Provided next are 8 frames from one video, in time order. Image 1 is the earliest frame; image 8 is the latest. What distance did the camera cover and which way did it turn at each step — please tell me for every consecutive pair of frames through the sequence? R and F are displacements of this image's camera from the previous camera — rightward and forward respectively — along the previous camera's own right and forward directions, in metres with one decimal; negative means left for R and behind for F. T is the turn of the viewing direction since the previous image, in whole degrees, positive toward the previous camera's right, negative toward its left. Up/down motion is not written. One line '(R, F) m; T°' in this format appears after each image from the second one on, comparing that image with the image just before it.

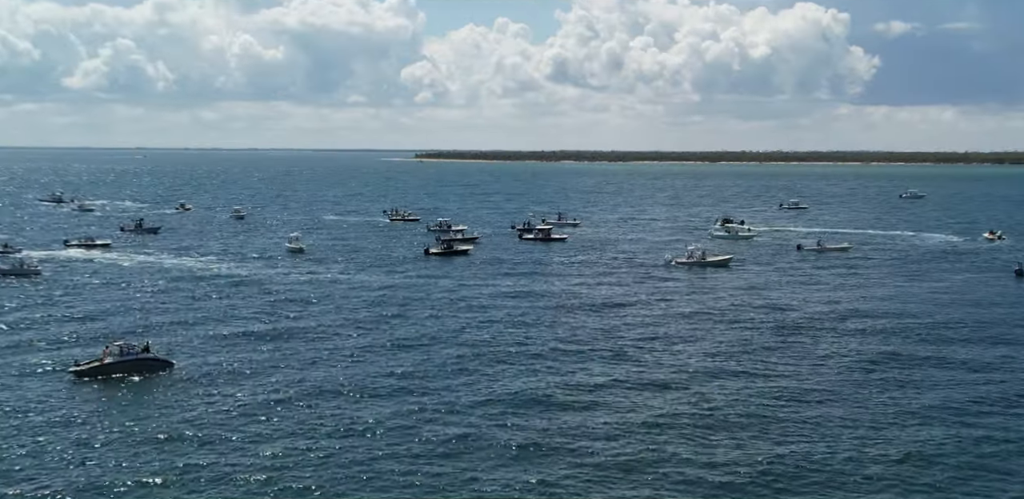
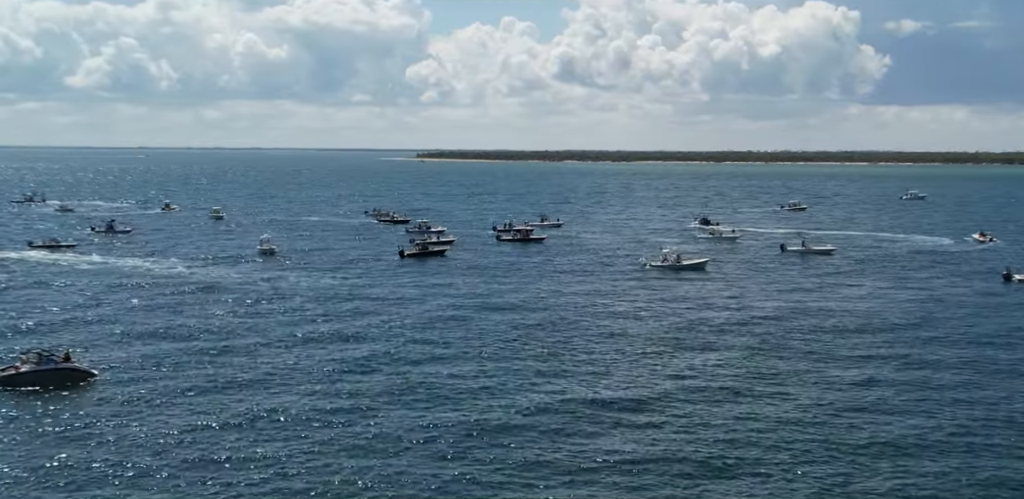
(+3.7, +3.5) m; -1°
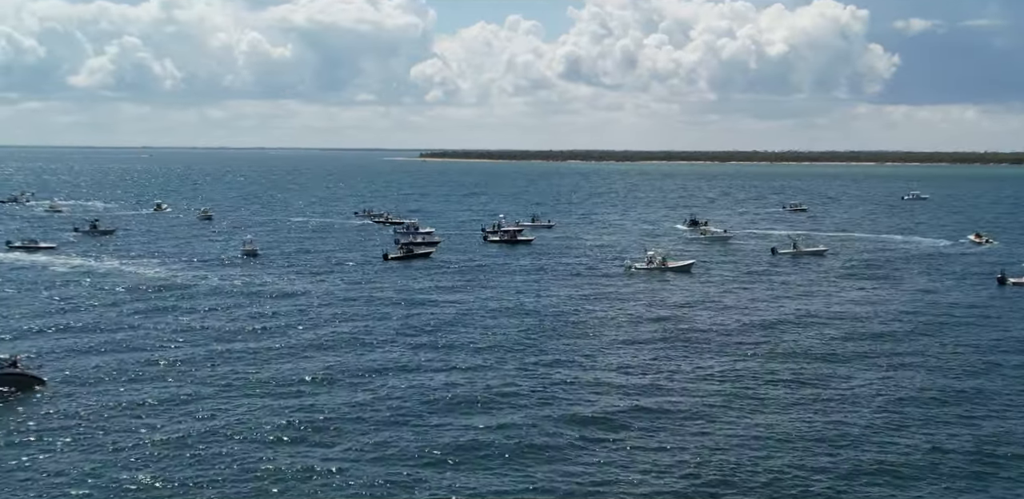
(+2.4, +2.1) m; -1°
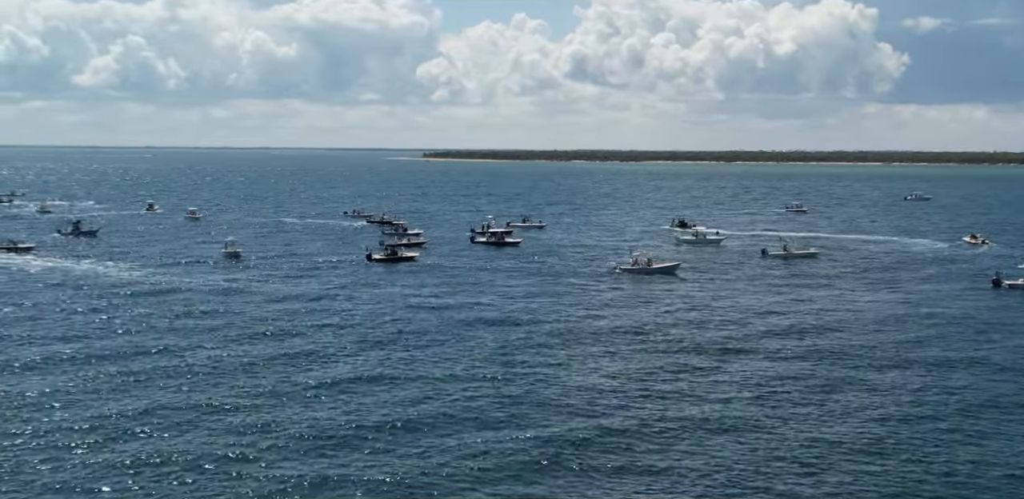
(+2.3, +2.1) m; -1°
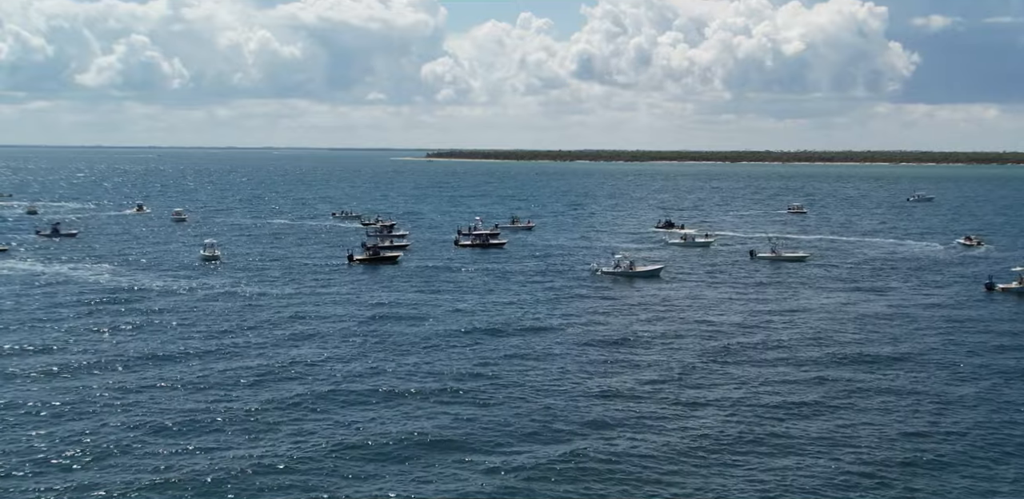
(+2.6, +2.5) m; -1°
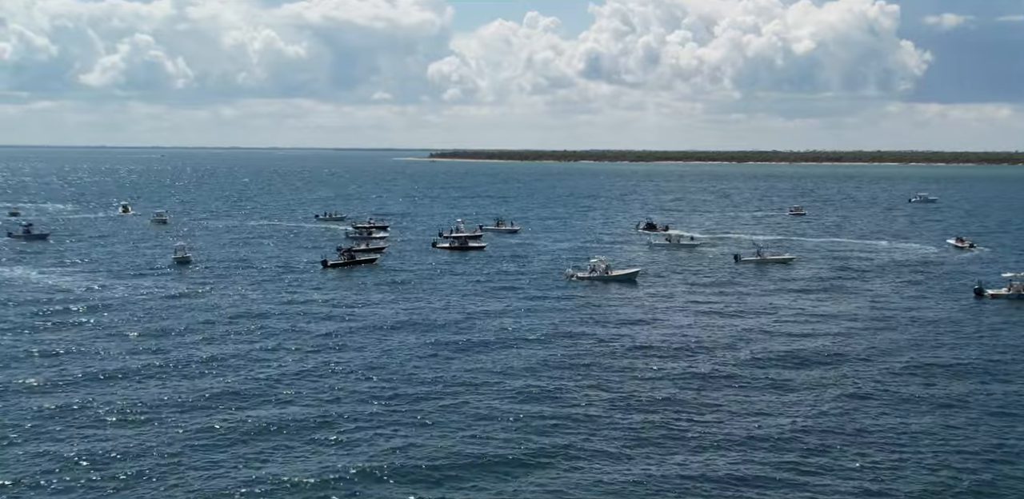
(+3.2, +3.0) m; -1°
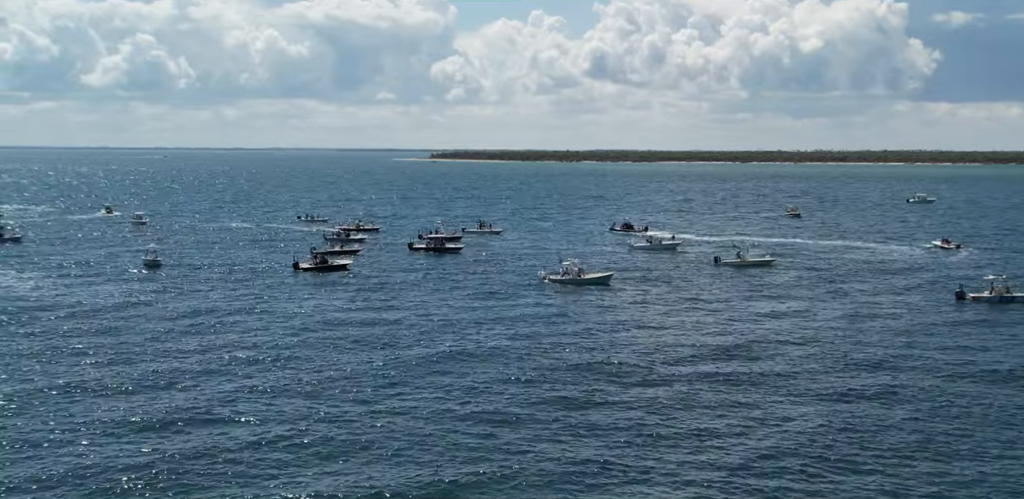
(+3.1, +2.6) m; -1°
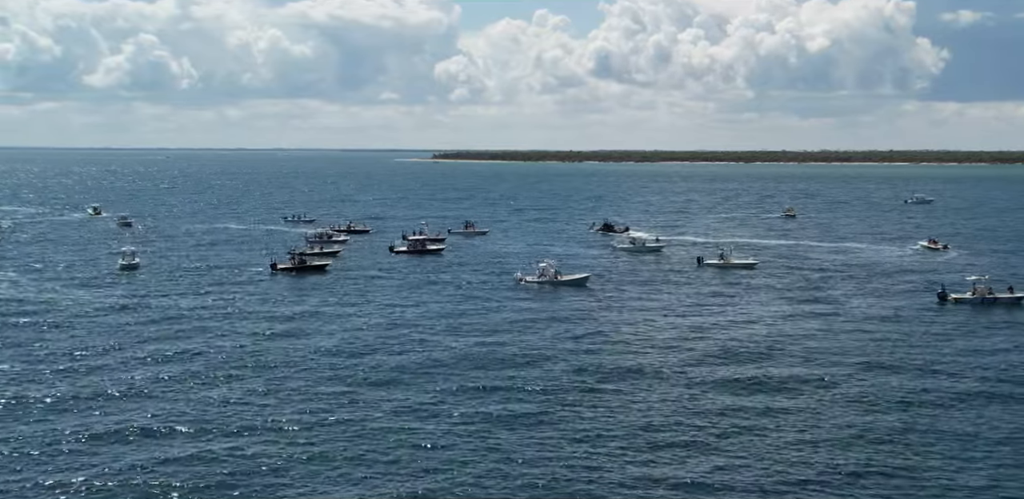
(+2.5, +1.9) m; -1°
